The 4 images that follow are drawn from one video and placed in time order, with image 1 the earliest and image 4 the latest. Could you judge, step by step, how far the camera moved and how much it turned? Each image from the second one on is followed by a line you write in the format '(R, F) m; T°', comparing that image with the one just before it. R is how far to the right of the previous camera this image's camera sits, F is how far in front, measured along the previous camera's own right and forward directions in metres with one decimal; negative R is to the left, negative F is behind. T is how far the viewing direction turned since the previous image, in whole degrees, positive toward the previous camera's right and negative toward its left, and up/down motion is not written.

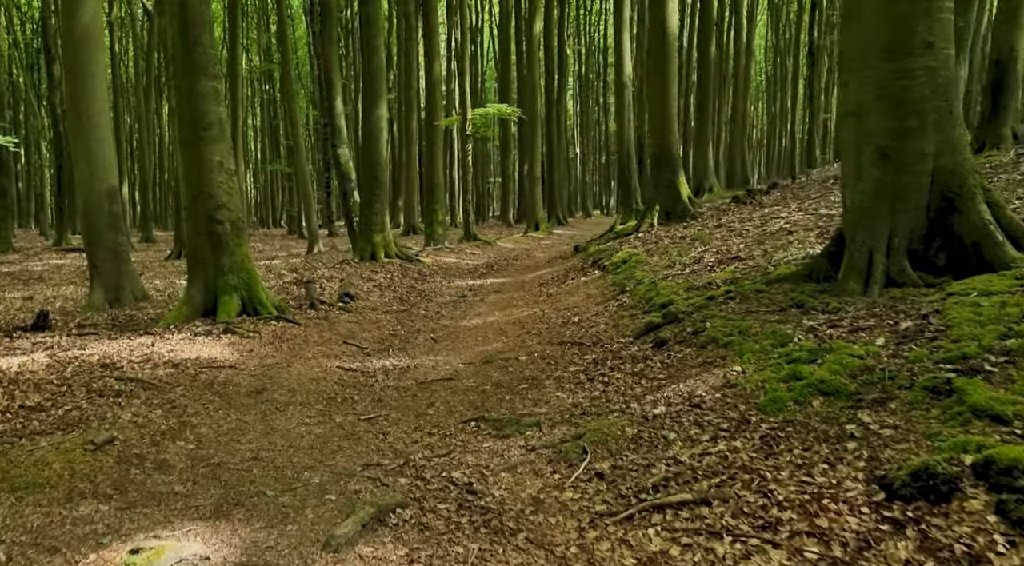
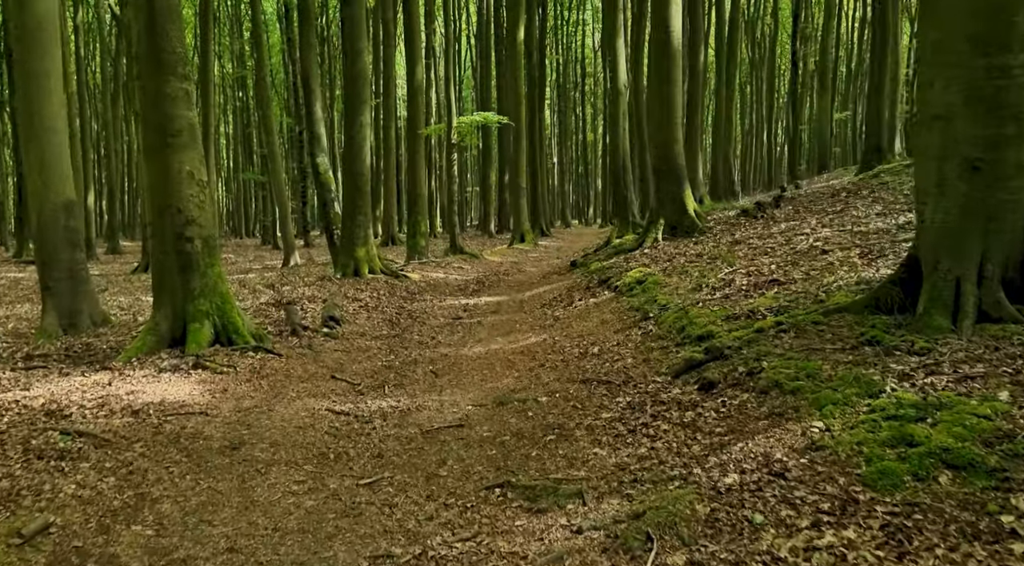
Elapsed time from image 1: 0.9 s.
(-0.4, +1.2) m; +2°
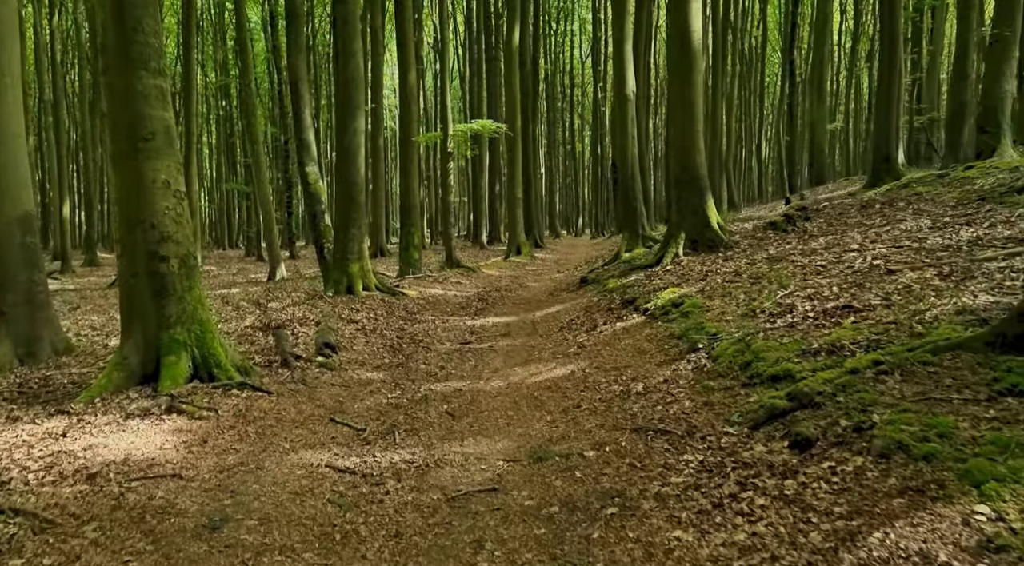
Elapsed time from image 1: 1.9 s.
(-0.4, +1.3) m; +1°
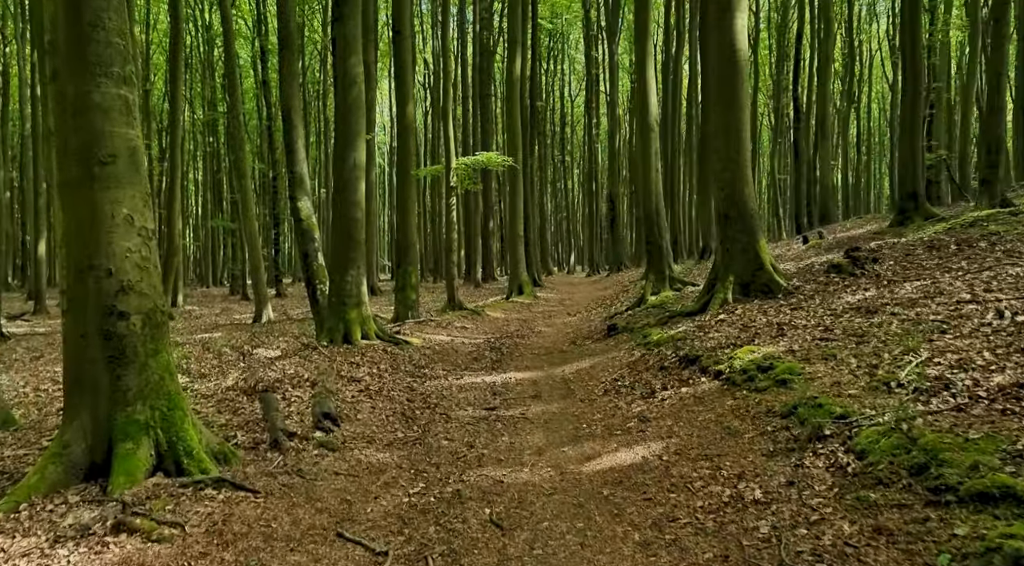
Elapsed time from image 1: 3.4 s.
(-0.6, +2.0) m; +1°
